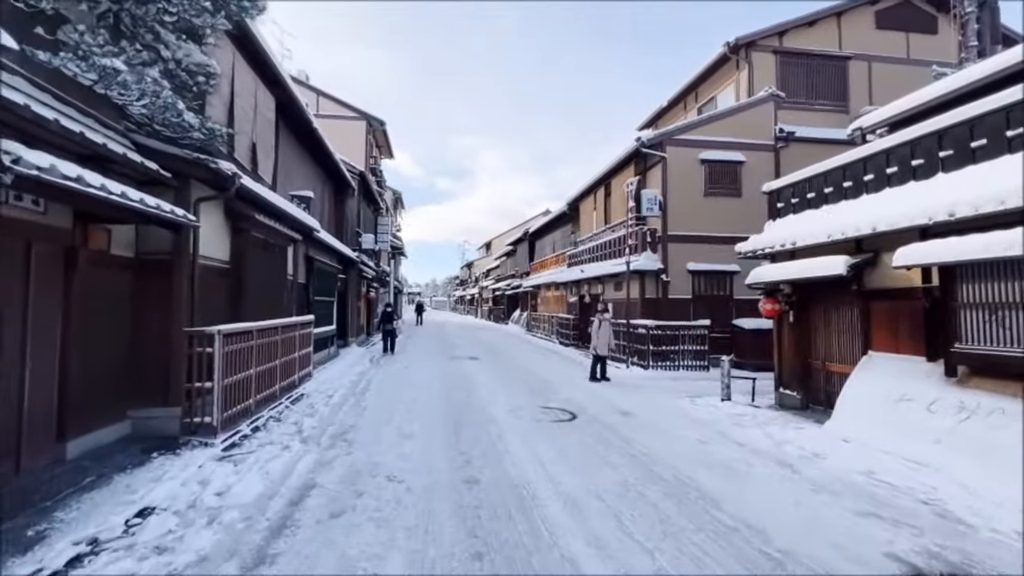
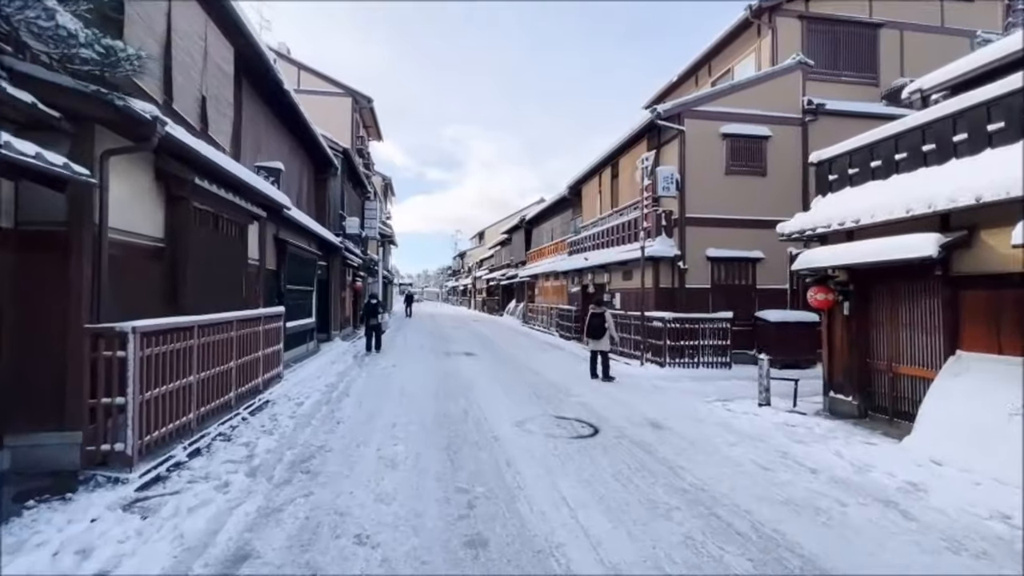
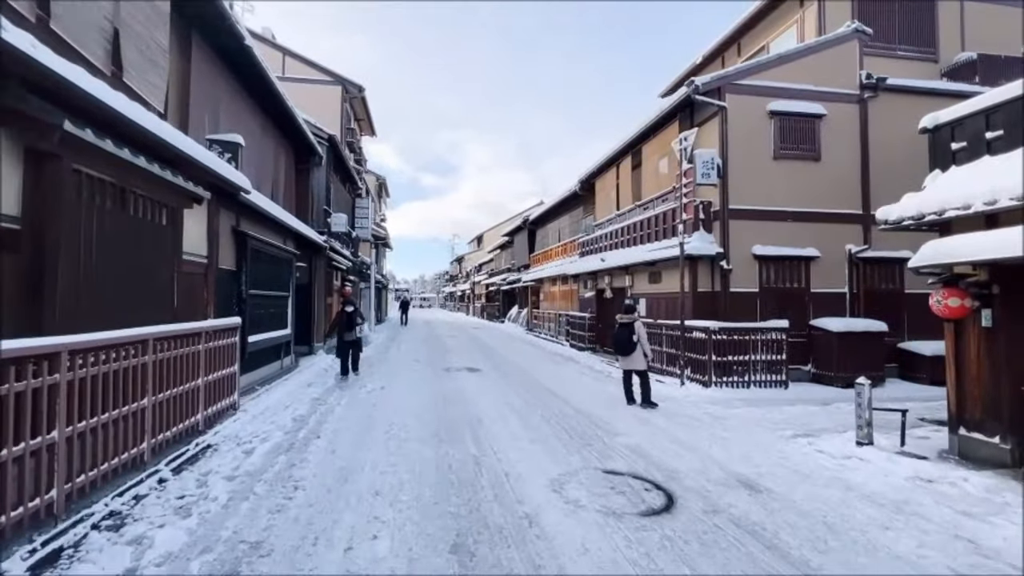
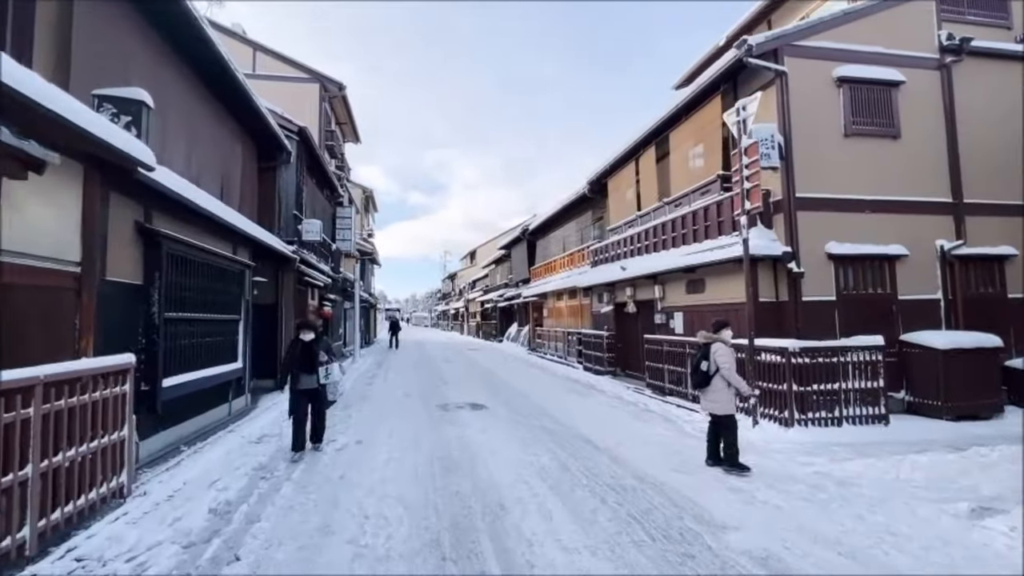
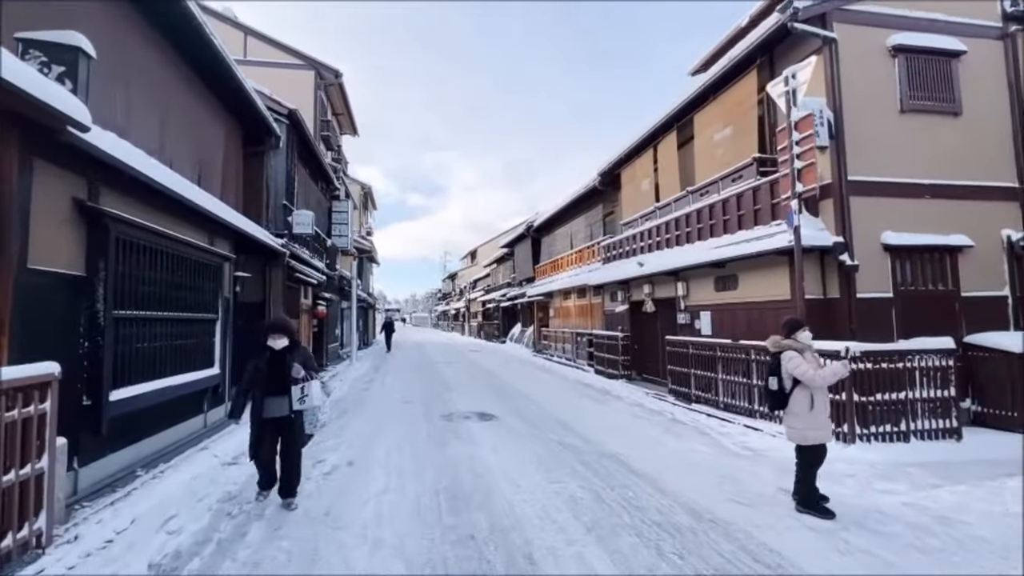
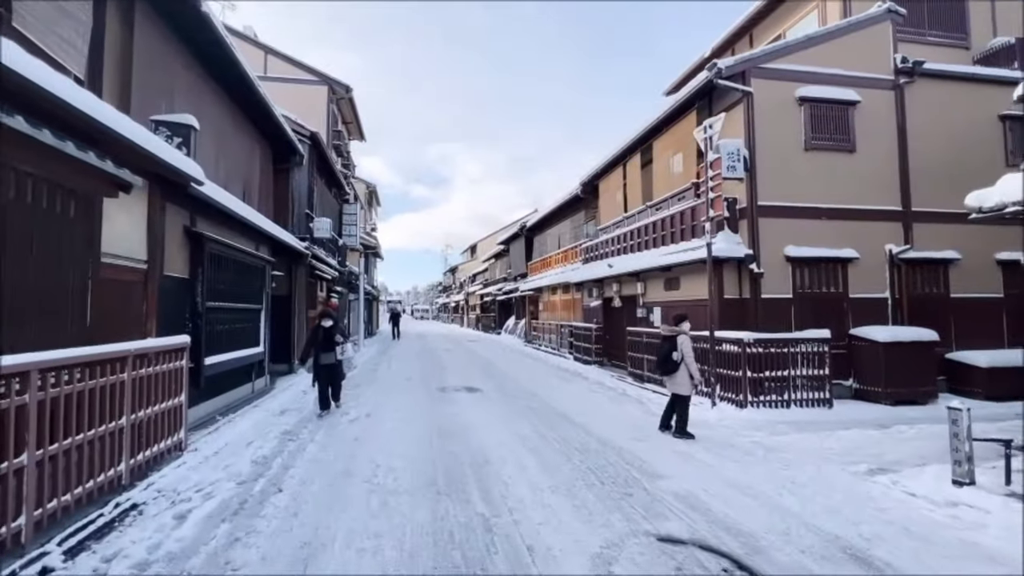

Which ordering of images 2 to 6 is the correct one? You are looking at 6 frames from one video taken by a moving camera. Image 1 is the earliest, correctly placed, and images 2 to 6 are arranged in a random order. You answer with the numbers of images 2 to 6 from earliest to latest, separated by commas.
2, 3, 6, 4, 5
